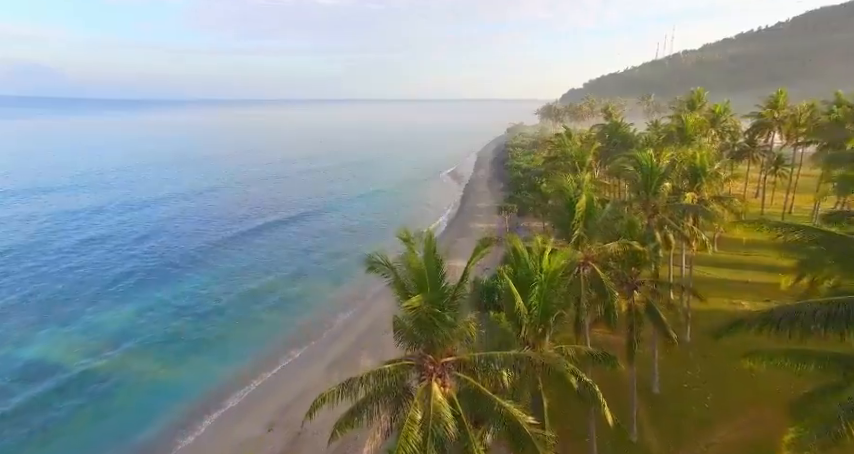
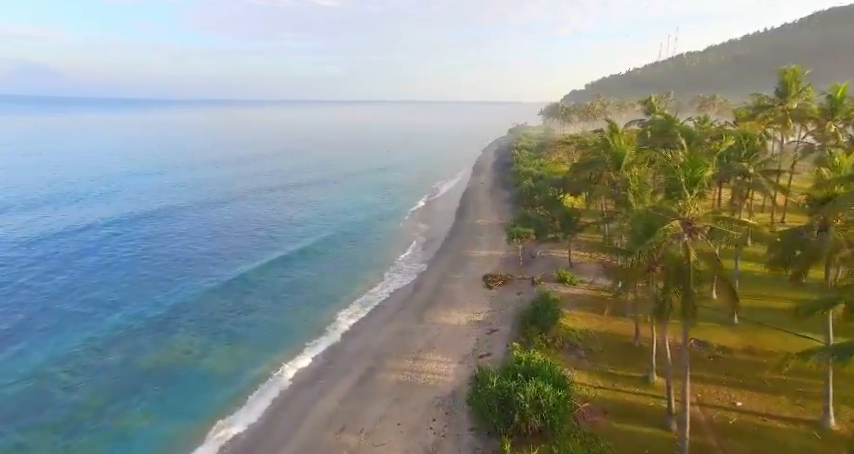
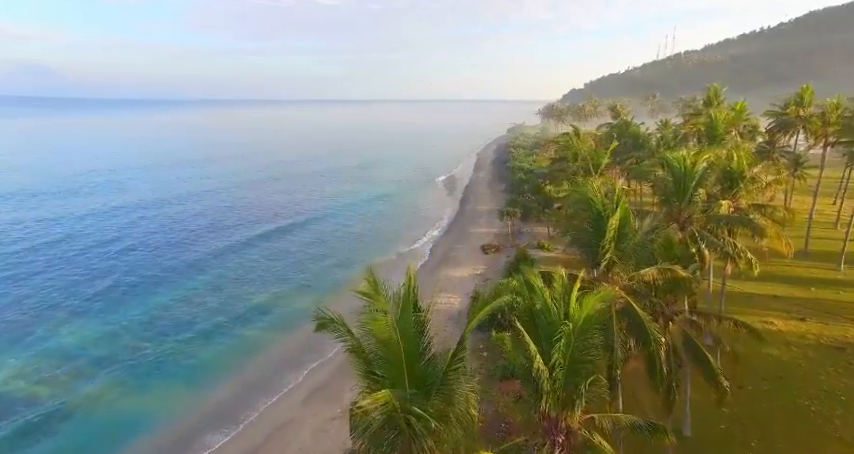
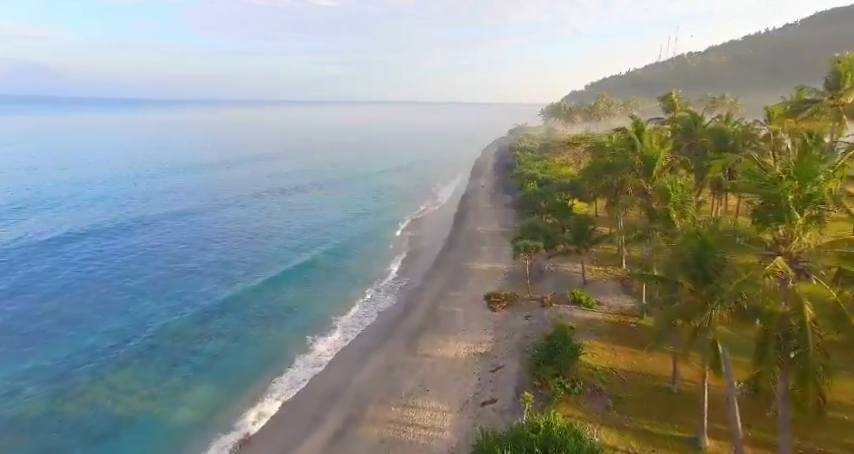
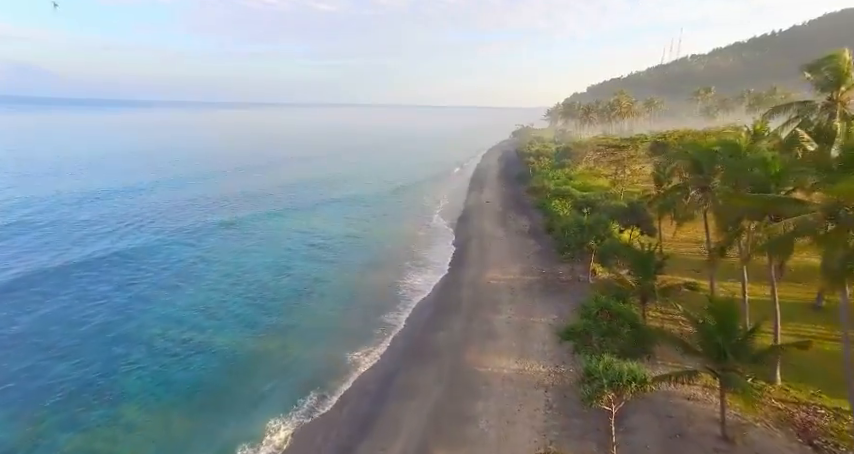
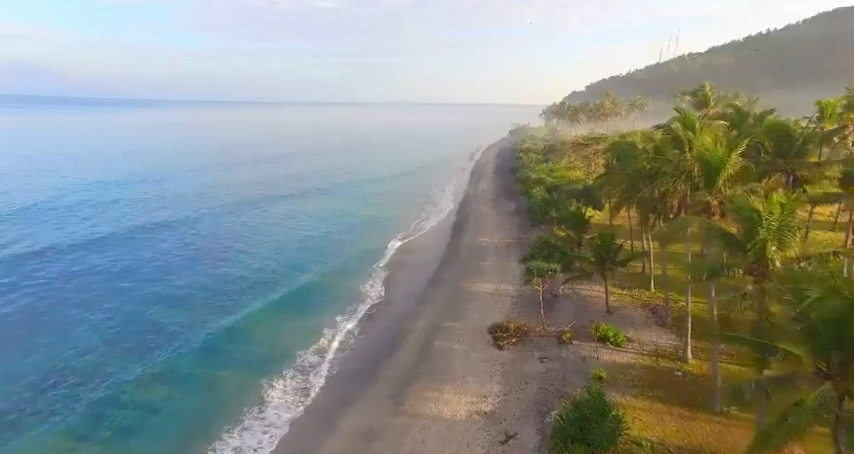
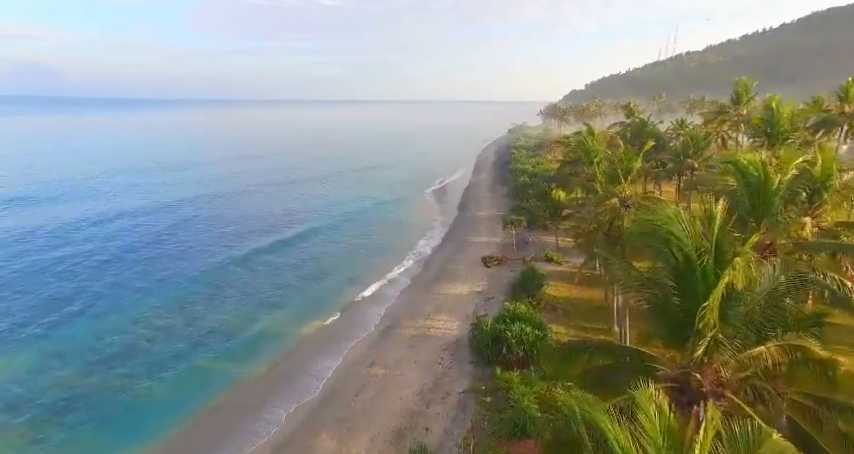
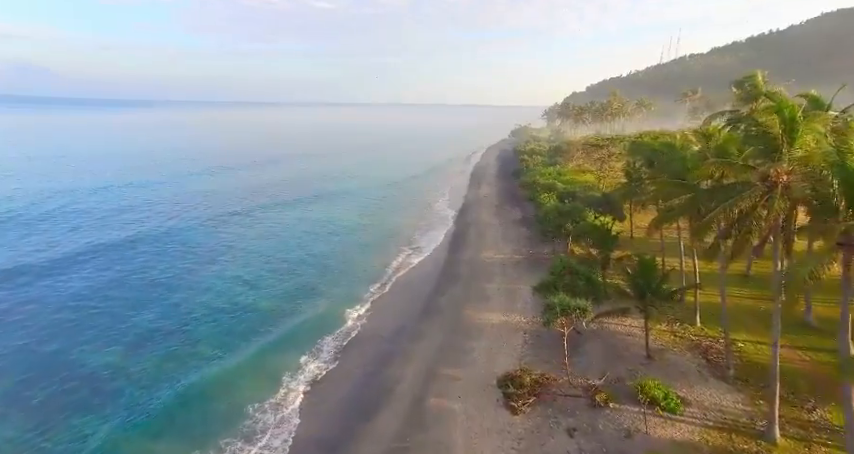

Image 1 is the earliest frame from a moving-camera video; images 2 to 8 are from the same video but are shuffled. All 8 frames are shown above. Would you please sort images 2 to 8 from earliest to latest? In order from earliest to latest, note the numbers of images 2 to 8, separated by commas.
3, 7, 2, 4, 6, 8, 5
